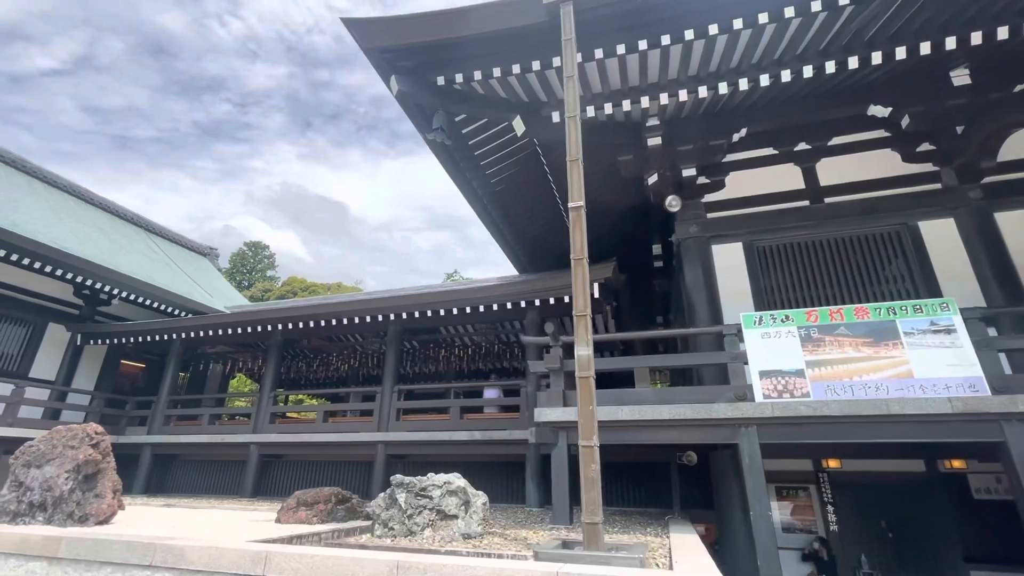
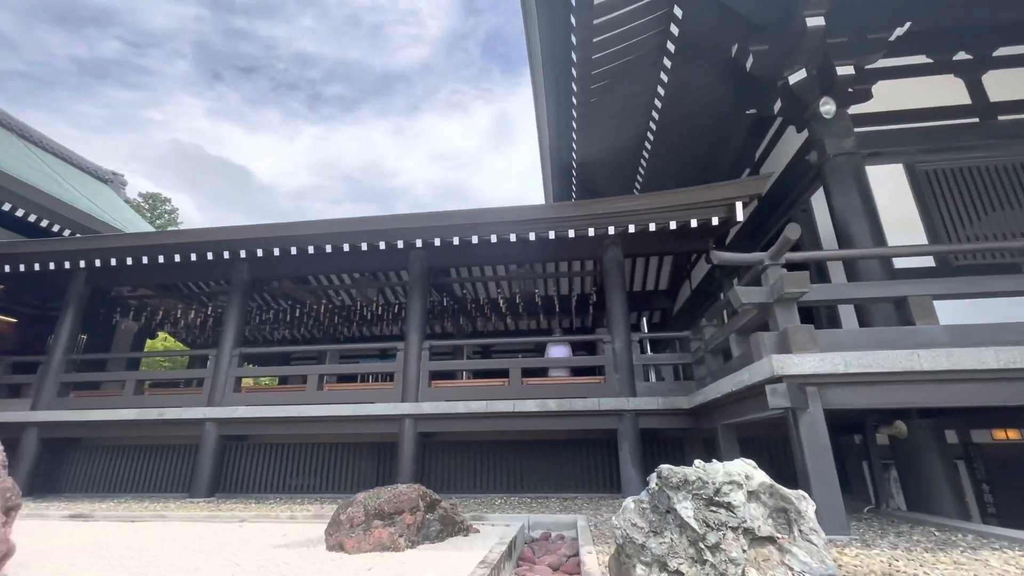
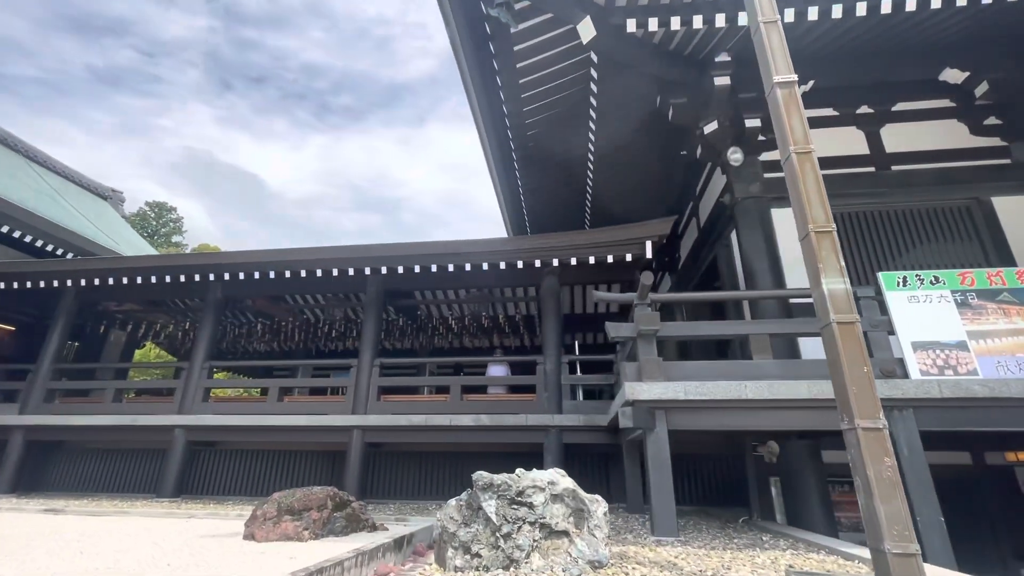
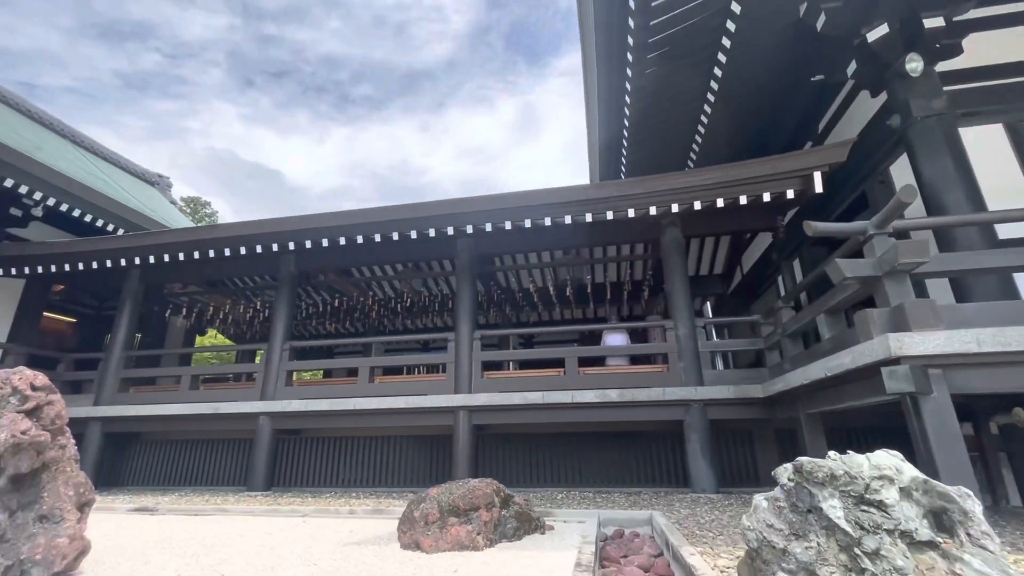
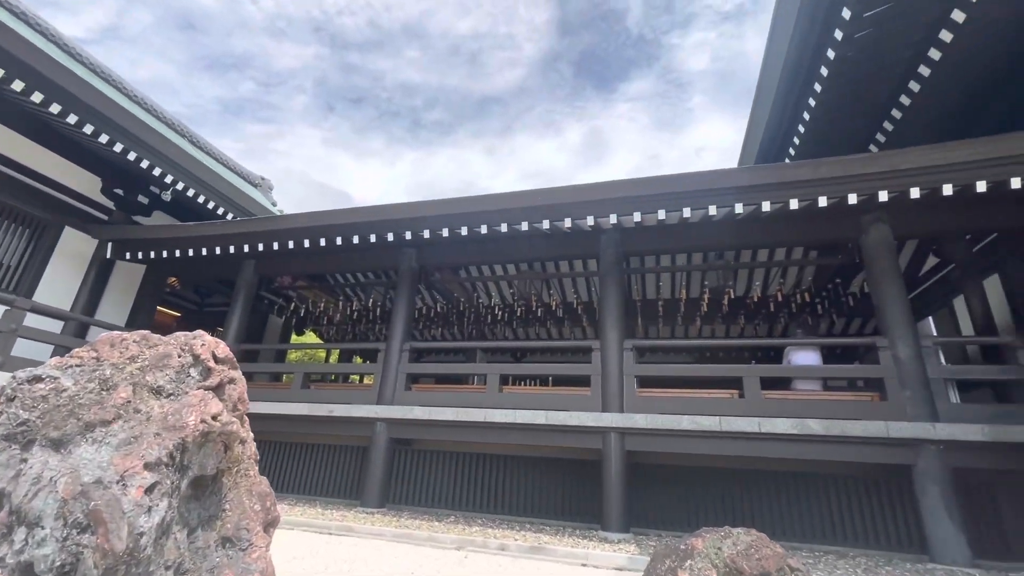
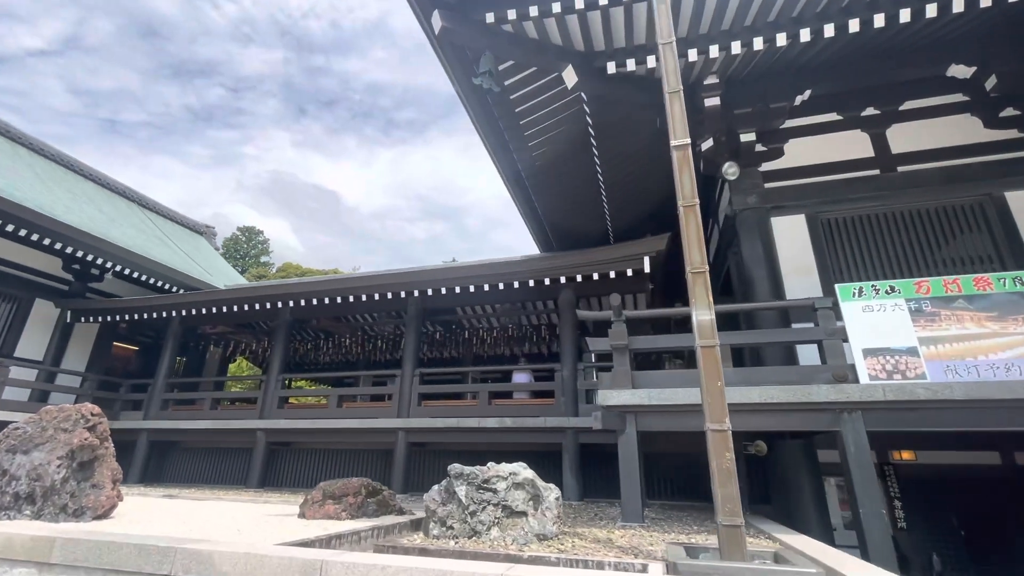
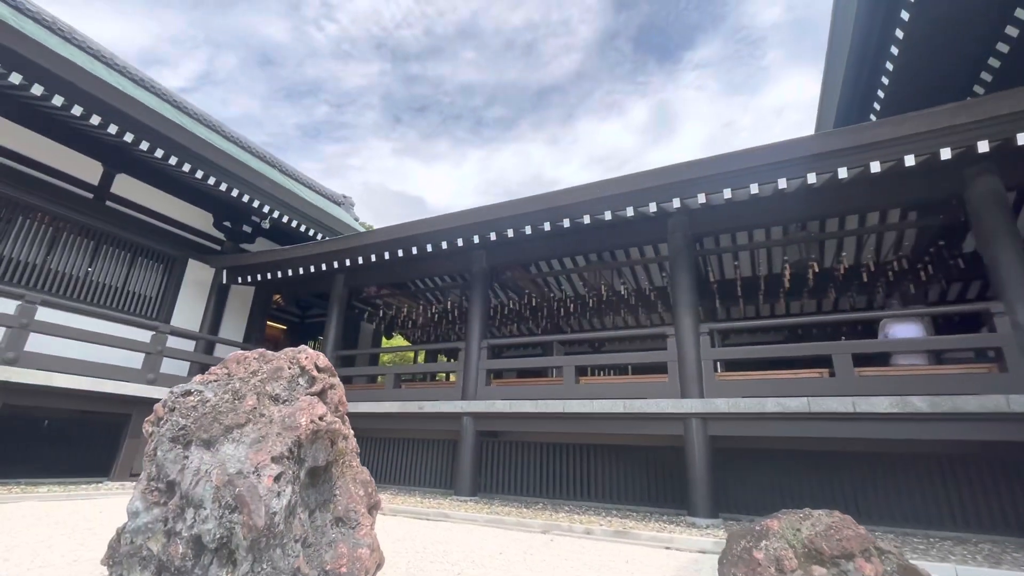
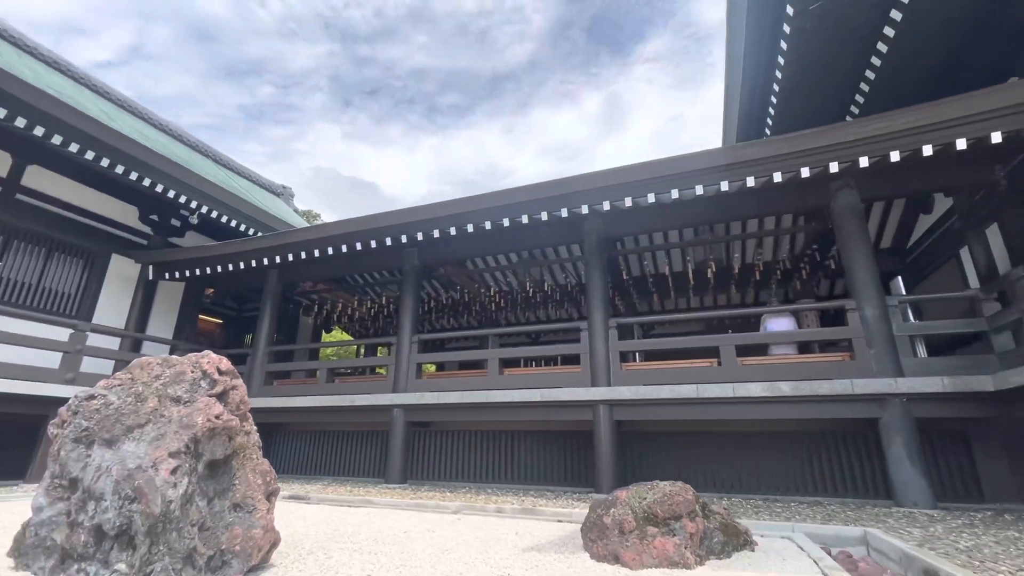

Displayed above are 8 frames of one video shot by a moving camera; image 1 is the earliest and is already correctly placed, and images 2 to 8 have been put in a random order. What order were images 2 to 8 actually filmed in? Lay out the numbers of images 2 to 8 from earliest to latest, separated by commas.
6, 3, 2, 4, 8, 7, 5
